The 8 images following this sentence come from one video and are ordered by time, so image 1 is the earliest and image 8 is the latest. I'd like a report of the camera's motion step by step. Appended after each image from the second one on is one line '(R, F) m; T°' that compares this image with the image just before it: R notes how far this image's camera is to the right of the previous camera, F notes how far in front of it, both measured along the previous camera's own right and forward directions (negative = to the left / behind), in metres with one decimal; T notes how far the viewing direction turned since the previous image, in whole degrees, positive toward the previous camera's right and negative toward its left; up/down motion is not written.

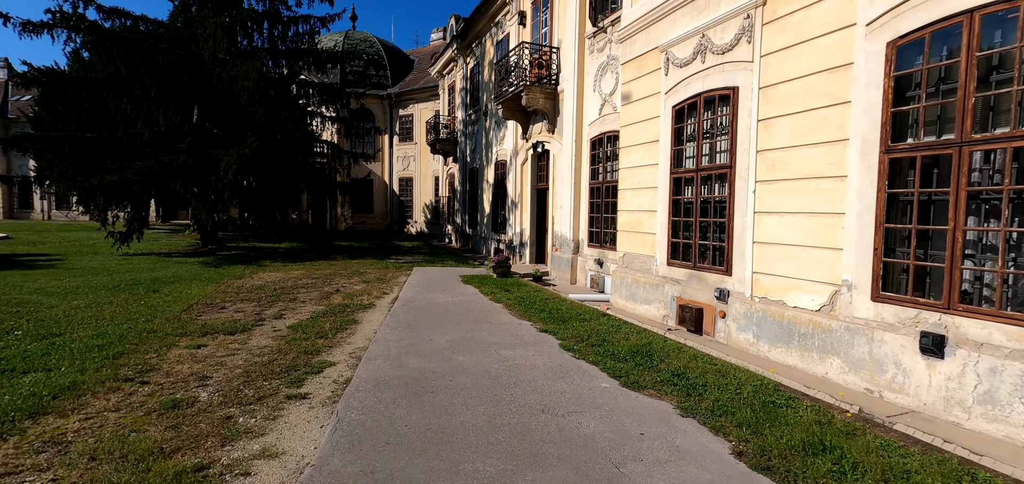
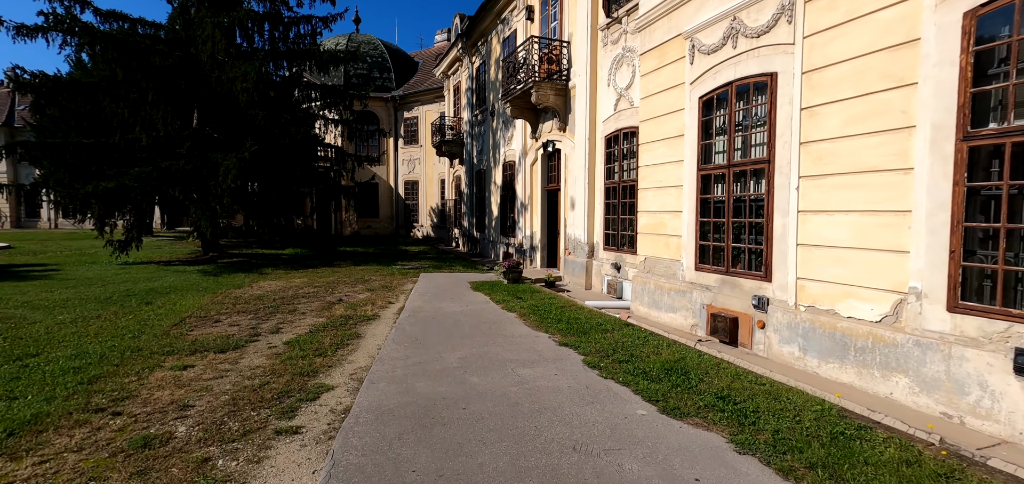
(-0.1, +0.6) m; -1°
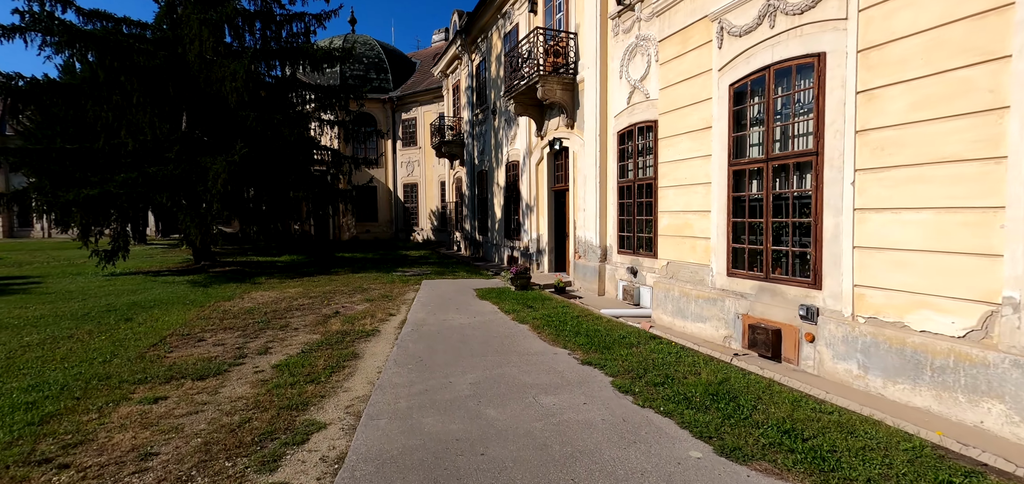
(-0.2, +0.7) m; 0°
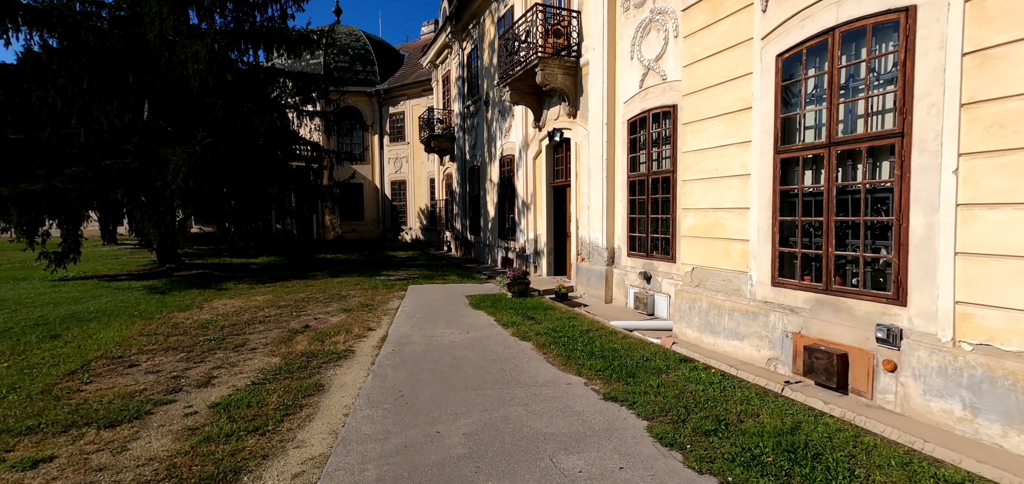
(-0.1, +1.1) m; +1°
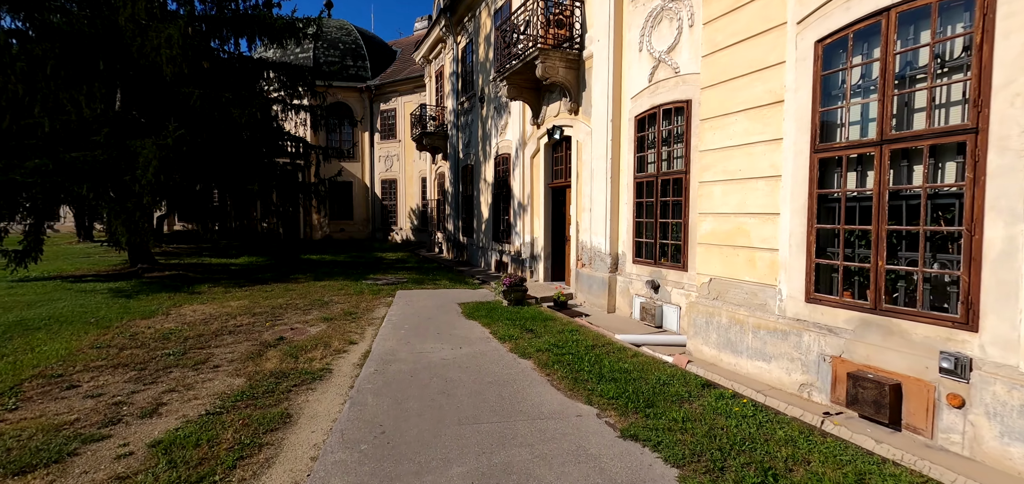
(-0.1, +0.7) m; +1°
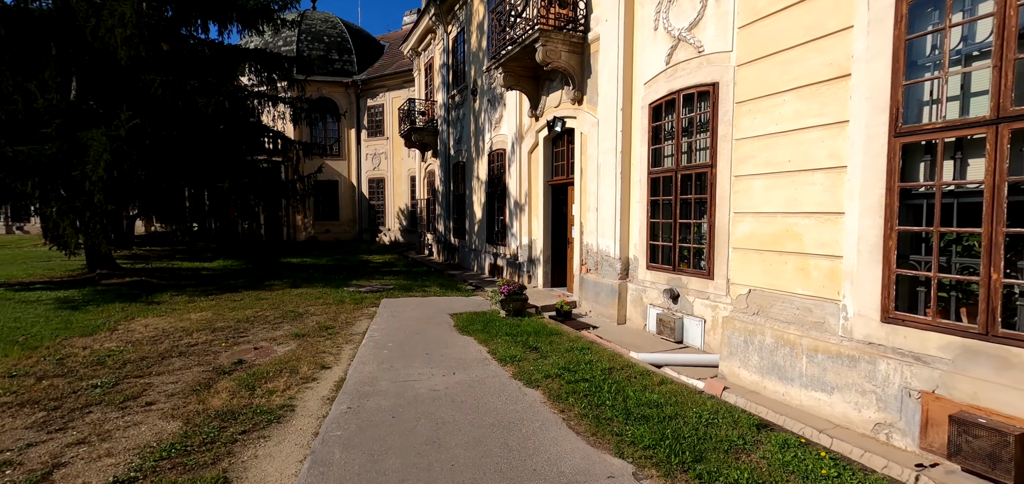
(-0.1, +1.0) m; +1°
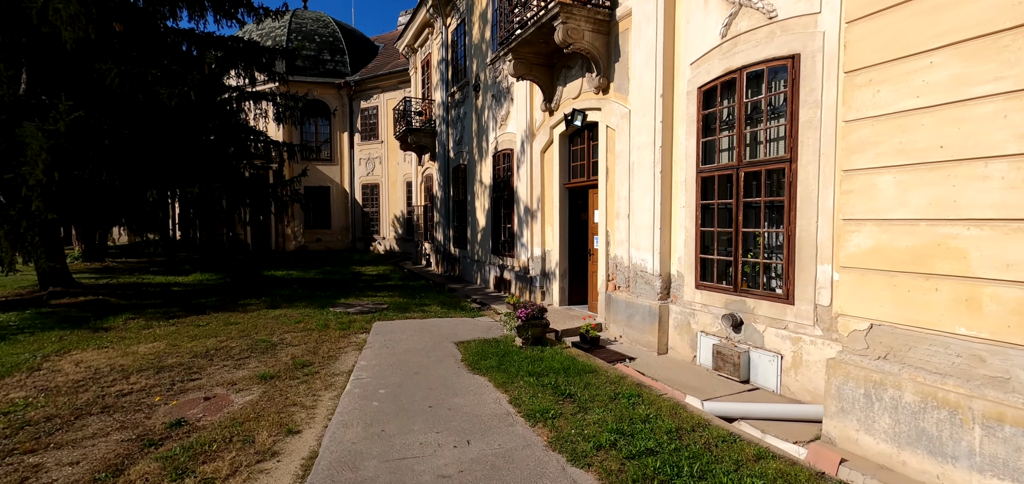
(-0.3, +1.4) m; 0°
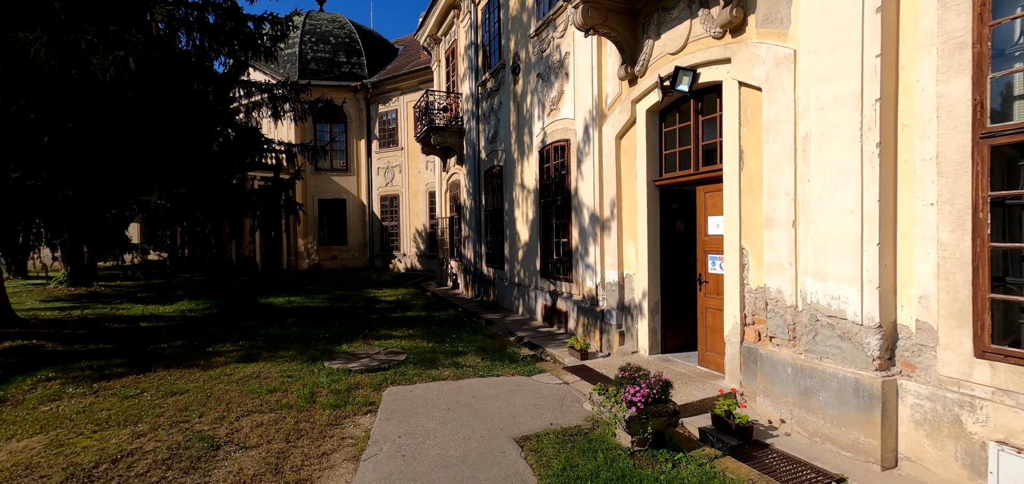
(-0.6, +2.8) m; -2°
